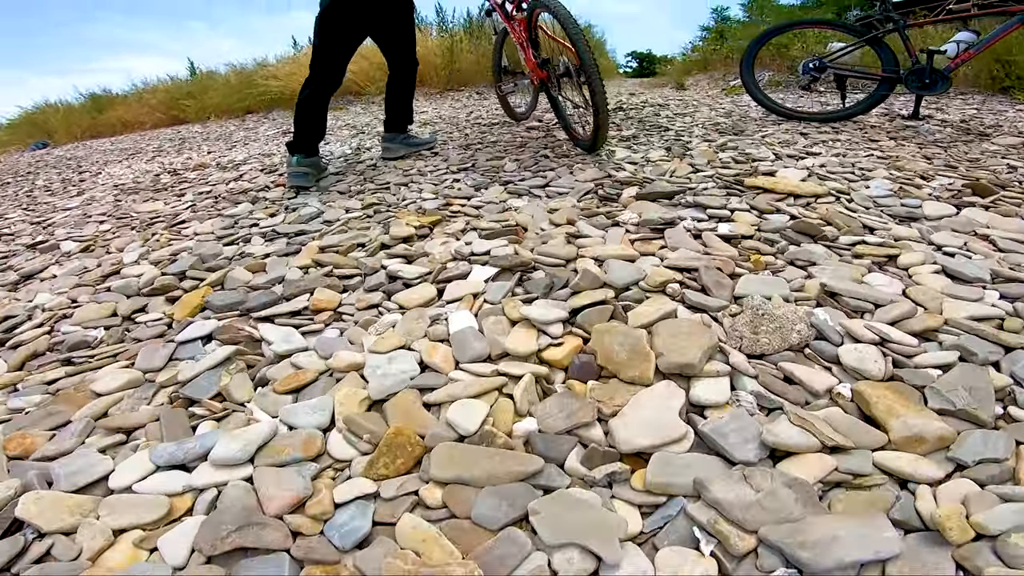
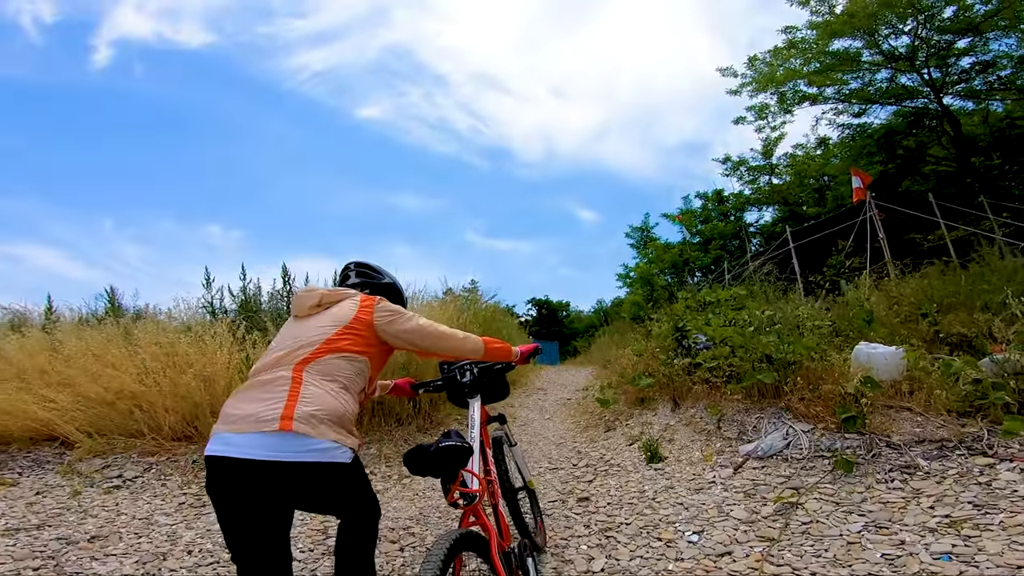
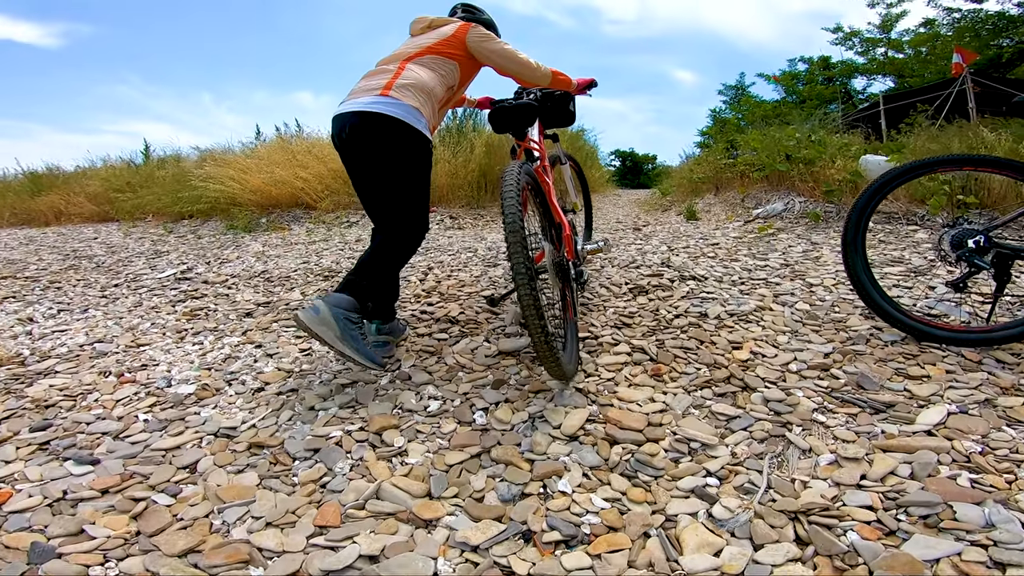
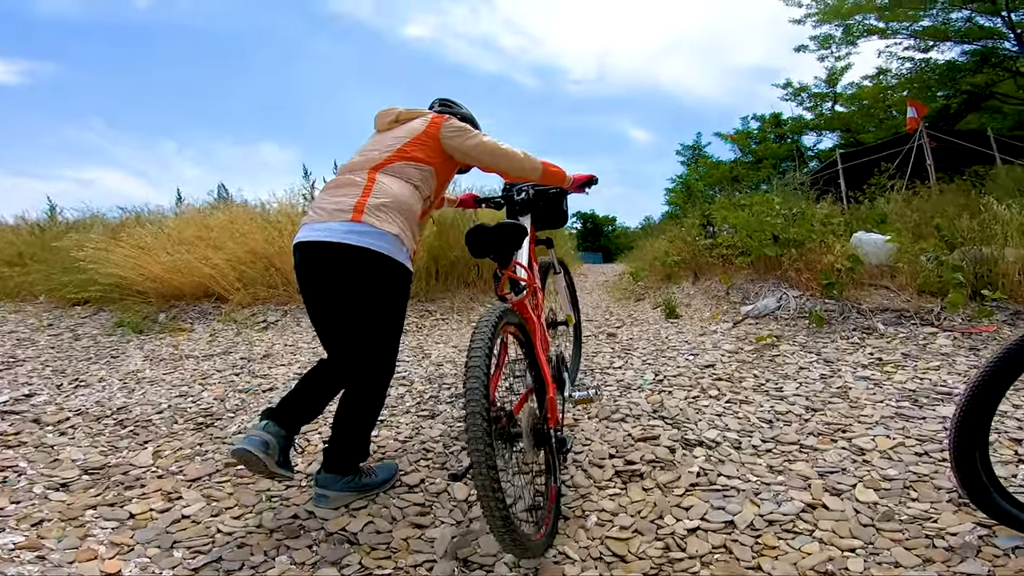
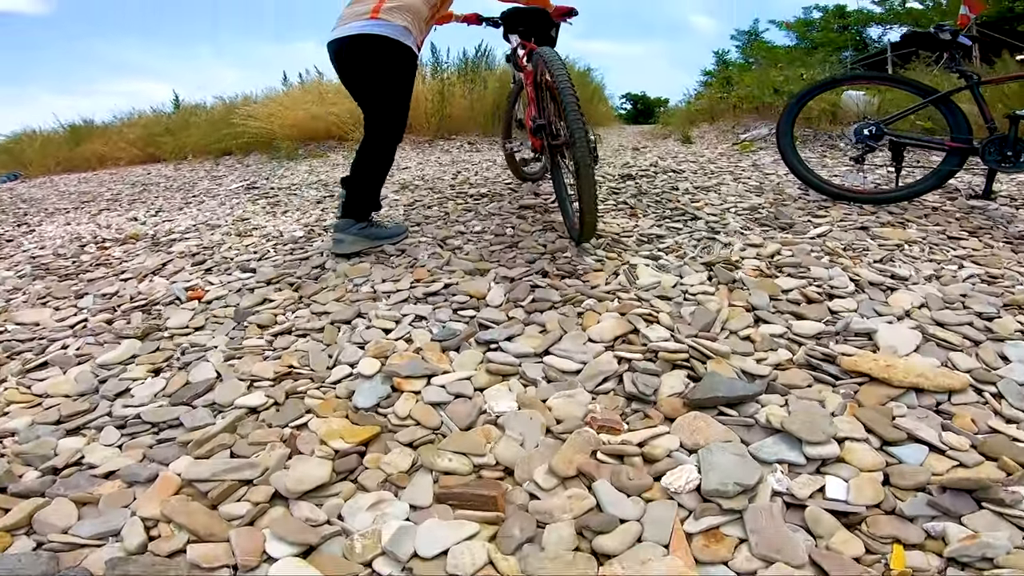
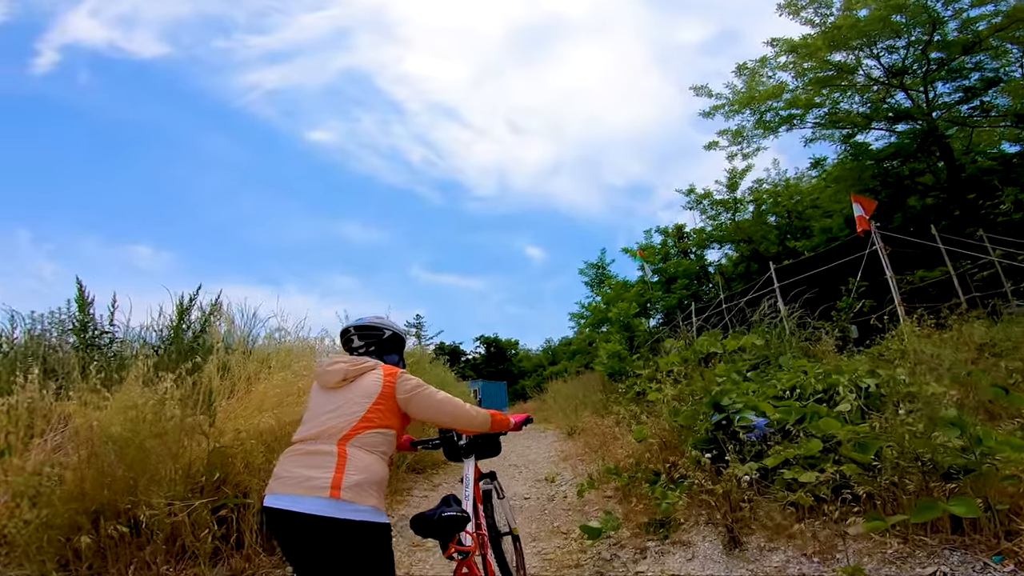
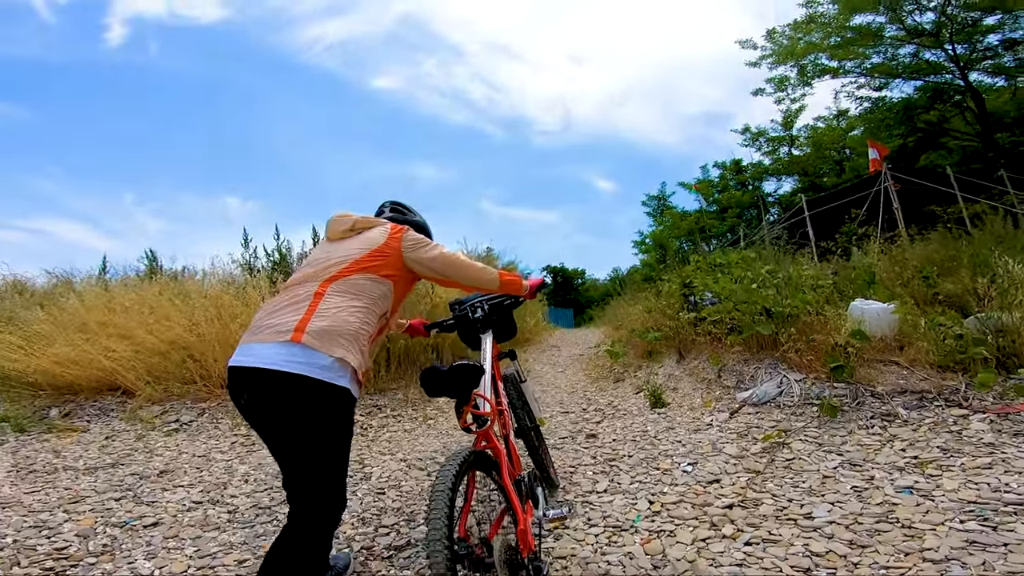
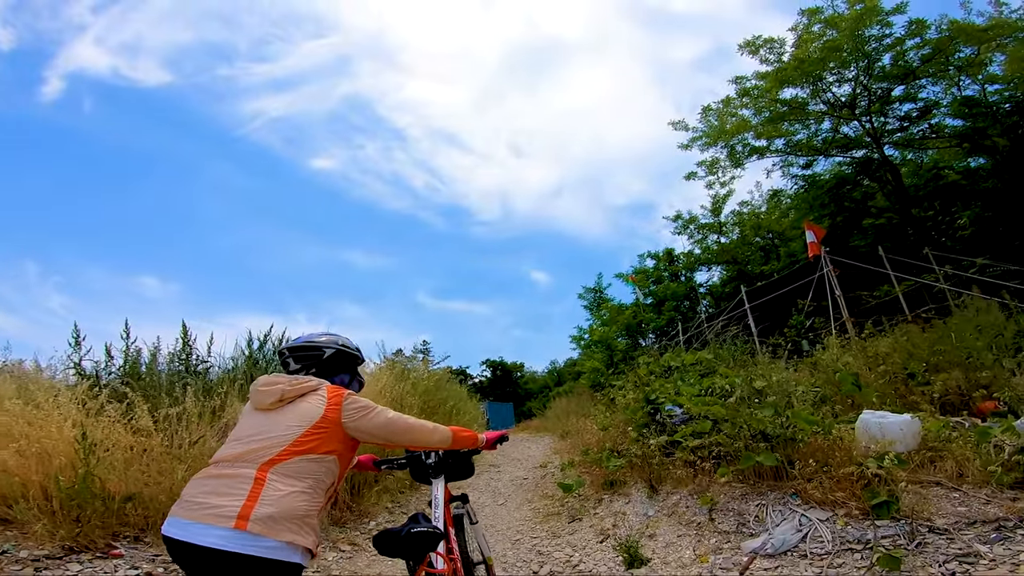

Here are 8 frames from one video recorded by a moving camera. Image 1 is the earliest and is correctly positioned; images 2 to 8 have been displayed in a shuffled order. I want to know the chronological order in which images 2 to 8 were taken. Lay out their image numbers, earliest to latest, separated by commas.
5, 3, 4, 7, 2, 8, 6
